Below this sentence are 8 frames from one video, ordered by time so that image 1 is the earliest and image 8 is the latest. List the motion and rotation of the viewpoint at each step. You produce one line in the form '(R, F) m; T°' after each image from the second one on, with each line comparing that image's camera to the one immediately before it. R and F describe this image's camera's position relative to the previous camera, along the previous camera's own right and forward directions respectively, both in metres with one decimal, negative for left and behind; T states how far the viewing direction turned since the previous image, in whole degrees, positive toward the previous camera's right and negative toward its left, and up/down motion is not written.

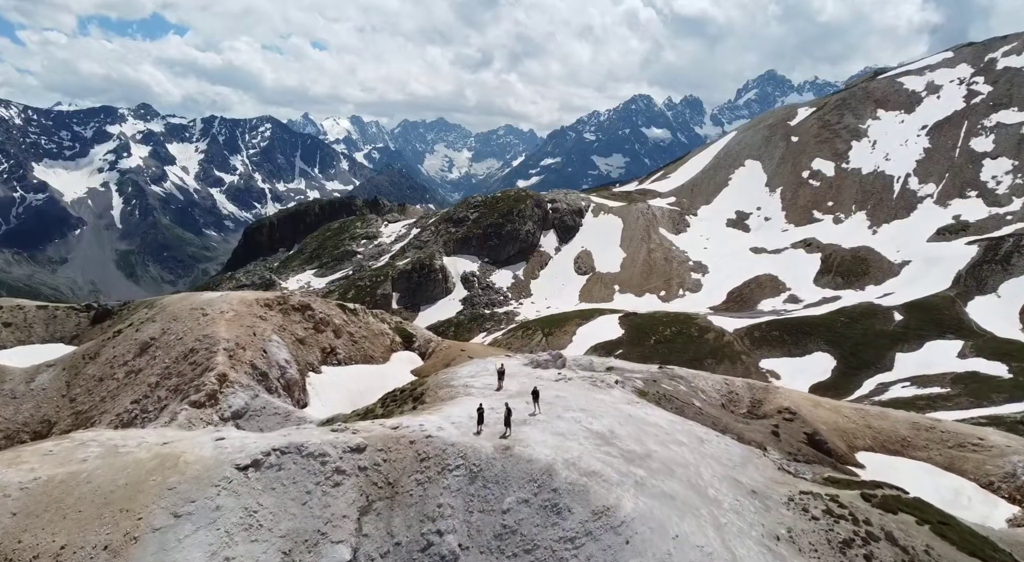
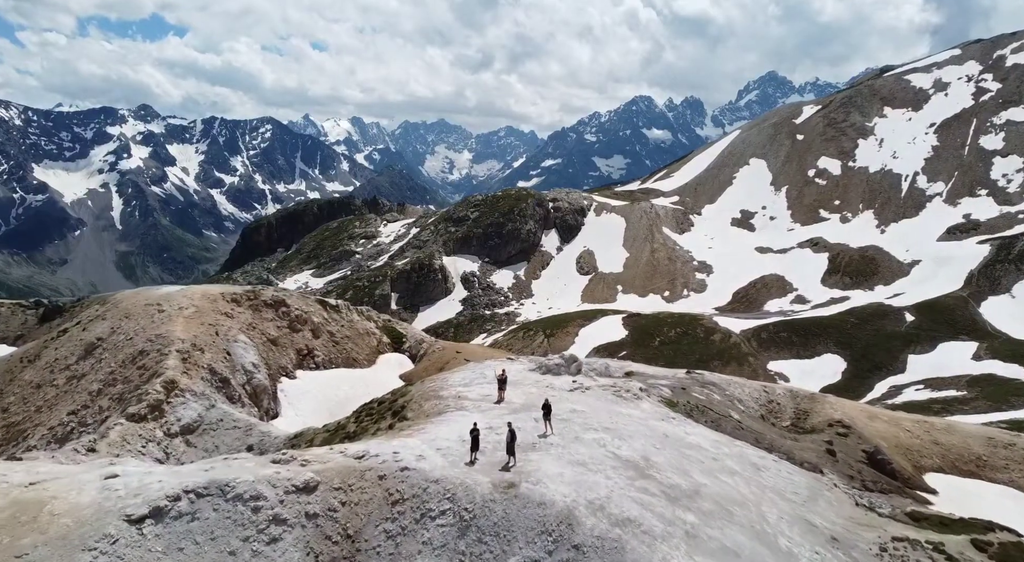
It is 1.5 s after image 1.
(-0.1, +2.9) m; 0°
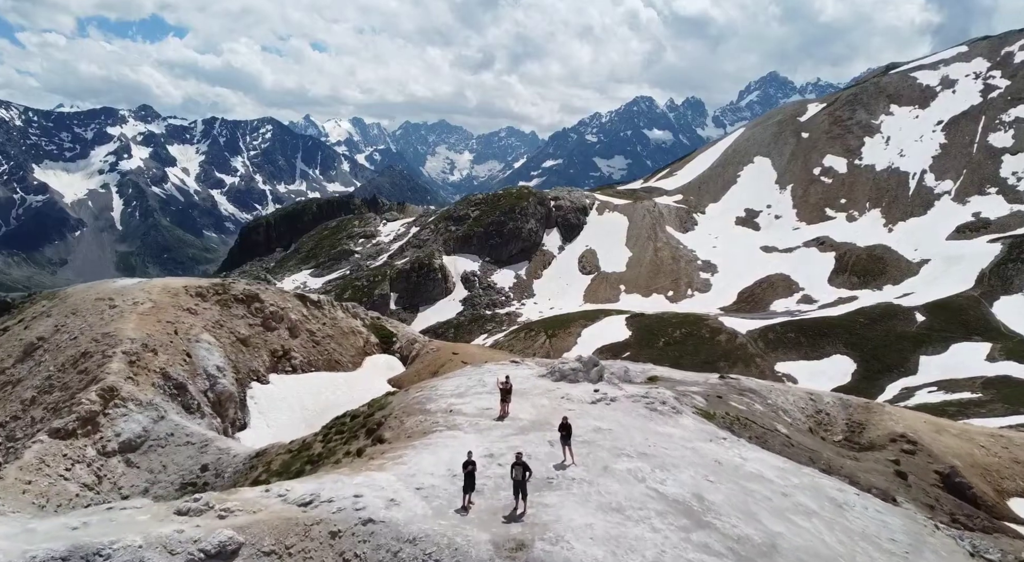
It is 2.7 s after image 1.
(-0.1, +2.5) m; 0°
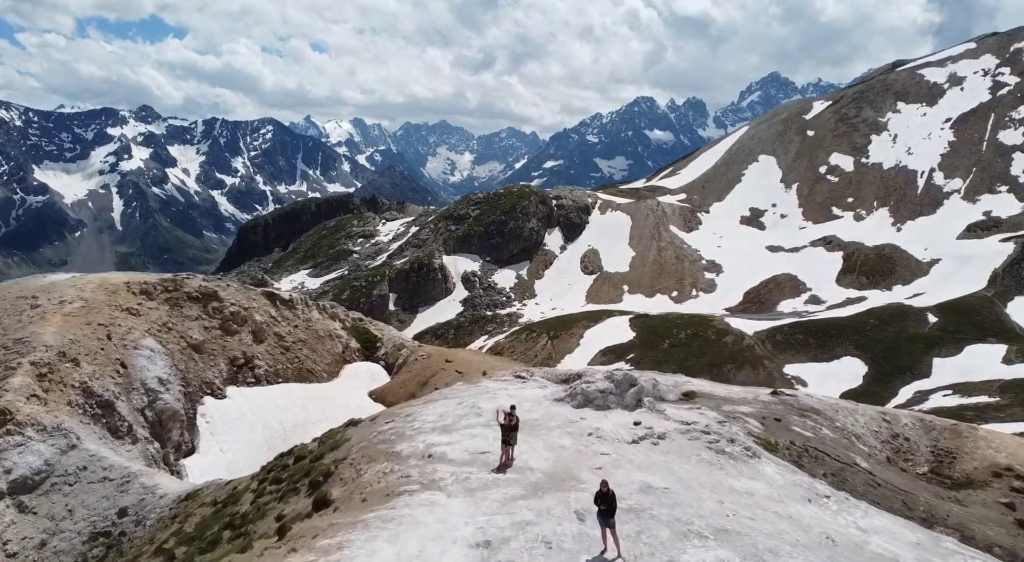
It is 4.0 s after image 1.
(-0.1, +2.8) m; 0°
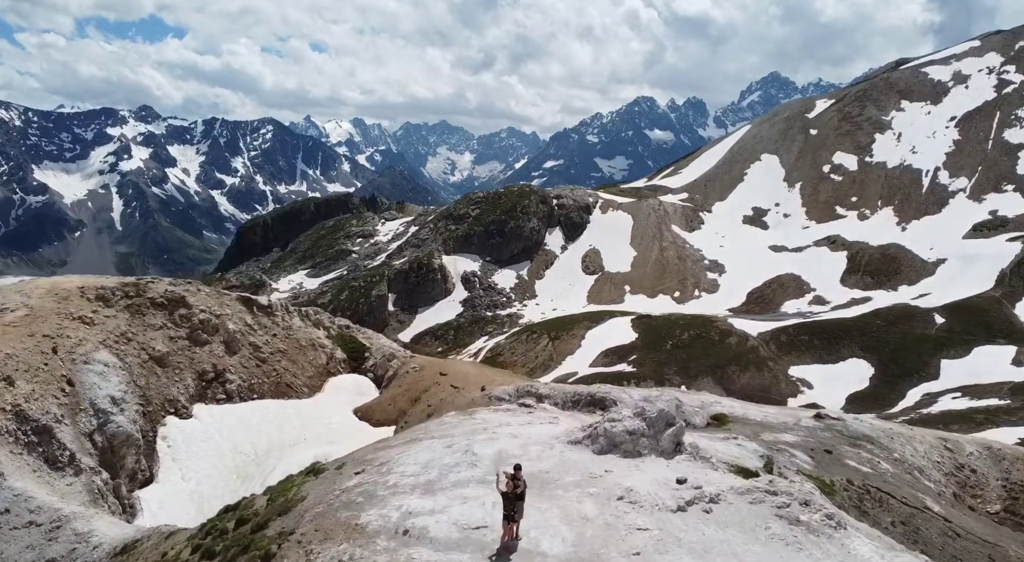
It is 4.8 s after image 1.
(0.0, +1.6) m; 0°
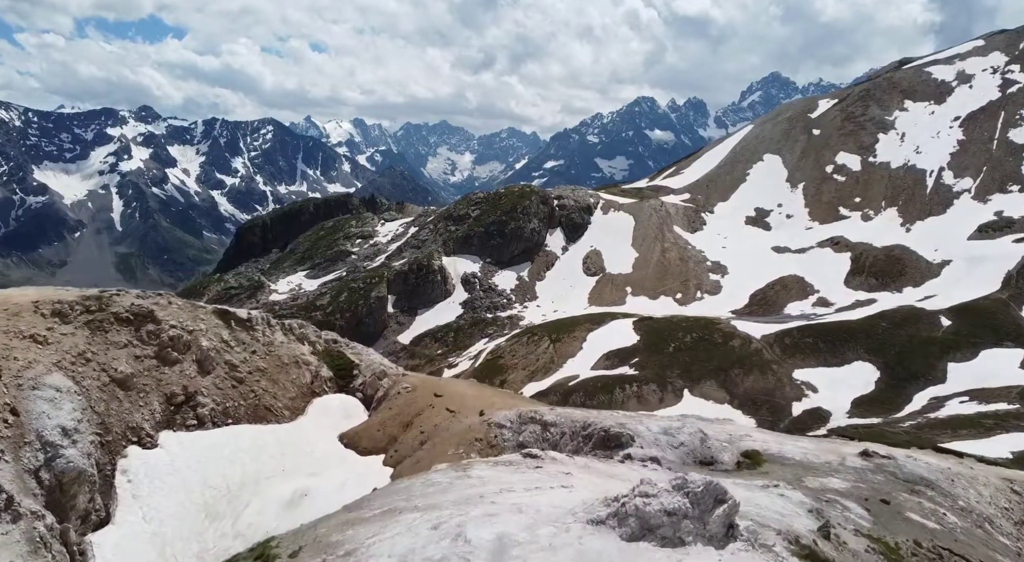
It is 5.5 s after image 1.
(0.0, +1.3) m; 0°
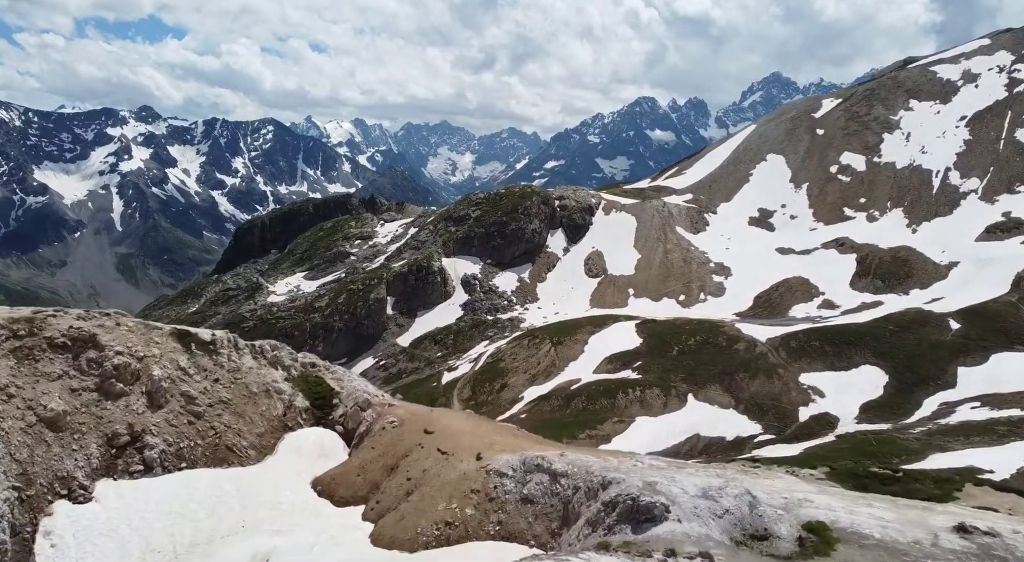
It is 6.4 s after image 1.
(0.0, +1.9) m; 0°
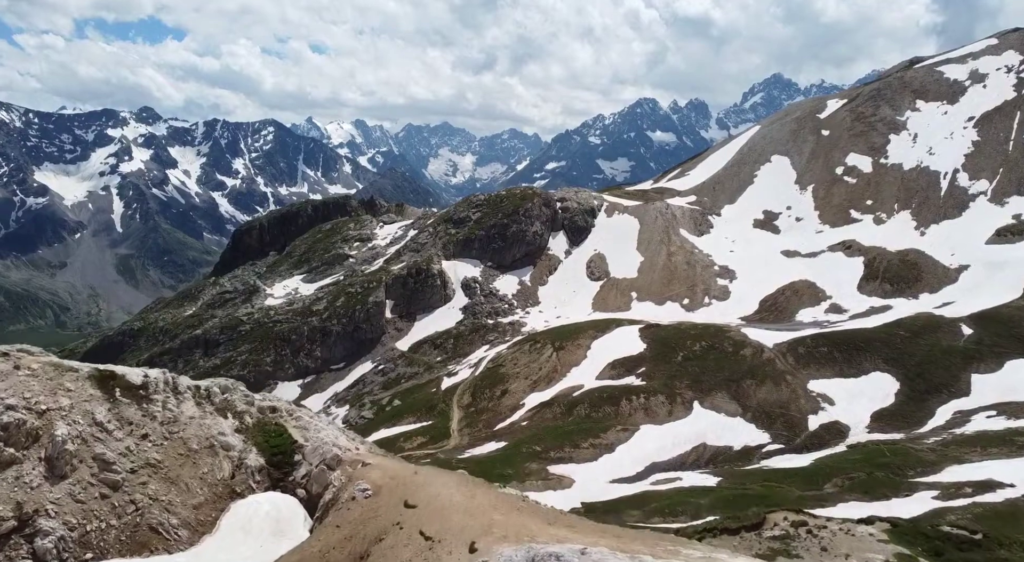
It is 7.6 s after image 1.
(0.0, +2.4) m; 0°
